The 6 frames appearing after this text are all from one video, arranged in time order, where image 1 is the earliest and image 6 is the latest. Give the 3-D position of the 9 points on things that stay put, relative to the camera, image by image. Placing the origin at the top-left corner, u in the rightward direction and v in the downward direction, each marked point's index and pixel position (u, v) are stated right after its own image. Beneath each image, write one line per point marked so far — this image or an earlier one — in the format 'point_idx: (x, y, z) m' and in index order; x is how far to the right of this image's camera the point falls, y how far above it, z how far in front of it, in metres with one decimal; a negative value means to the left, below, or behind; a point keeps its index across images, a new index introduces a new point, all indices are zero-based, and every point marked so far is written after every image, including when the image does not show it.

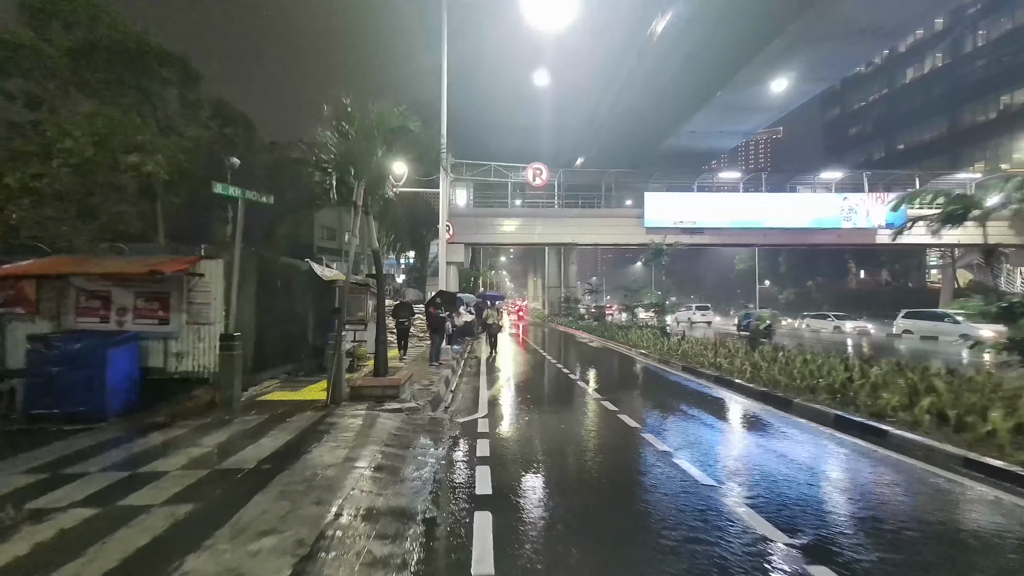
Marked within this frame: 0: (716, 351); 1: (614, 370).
0: (+7.1, -2.2, +15.8) m
1: (+3.9, -3.2, +17.9) m
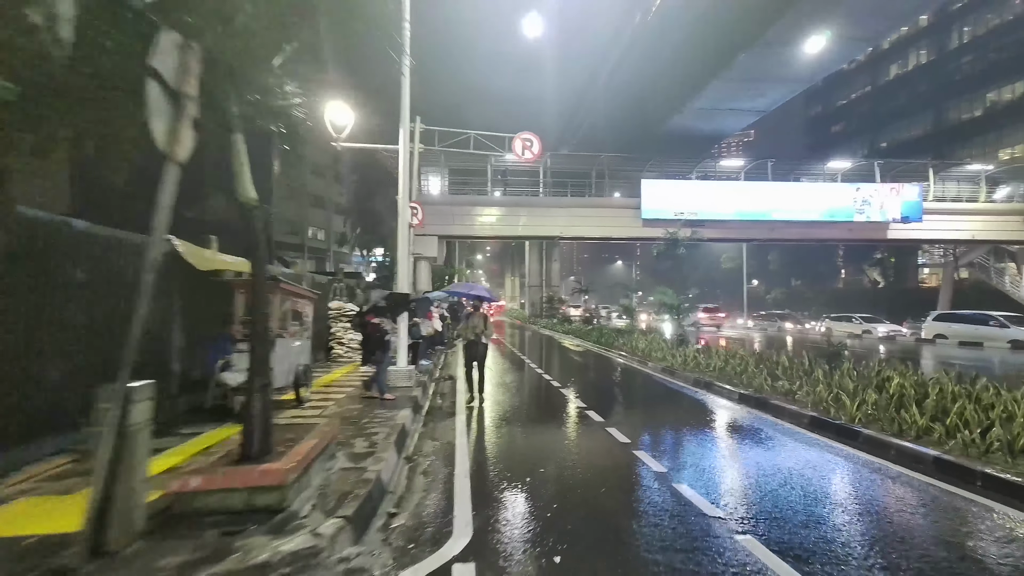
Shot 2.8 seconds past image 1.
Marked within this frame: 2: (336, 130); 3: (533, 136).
0: (+6.8, -2.1, +12.1) m
1: (+3.5, -3.1, +14.1) m
2: (-3.9, +3.5, +10.1) m
3: (+0.8, +5.8, +17.3) m
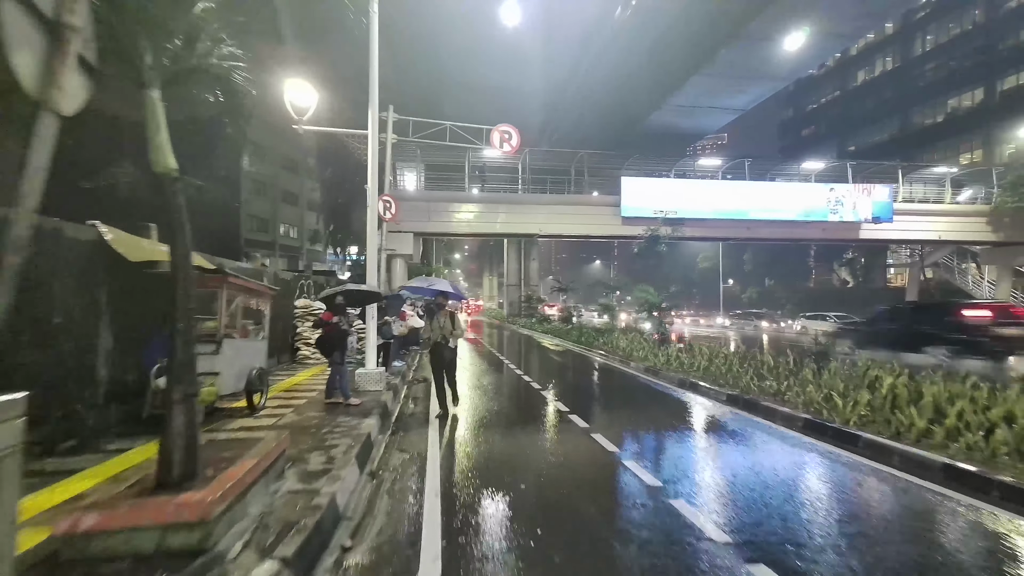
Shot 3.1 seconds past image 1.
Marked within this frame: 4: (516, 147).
0: (+6.2, -2.0, +11.8) m
1: (+2.8, -3.0, +13.6) m
2: (-4.4, +3.6, +9.3) m
3: (0.0, +5.8, +16.7) m
4: (+0.1, +5.2, +16.9) m
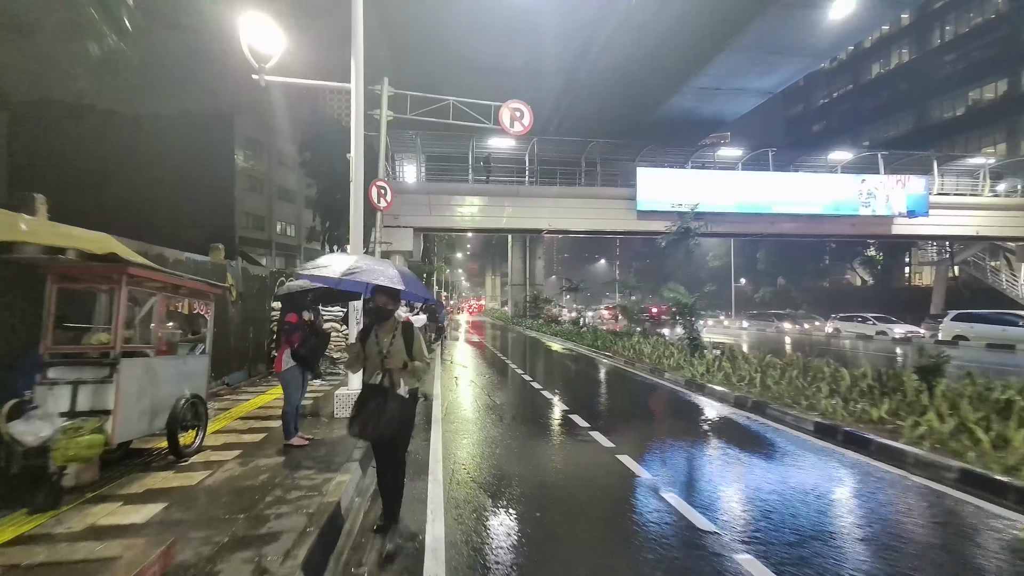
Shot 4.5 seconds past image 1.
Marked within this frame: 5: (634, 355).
0: (+6.6, -2.0, +9.8) m
1: (+3.2, -3.0, +11.6) m
2: (-4.0, +3.6, +7.3) m
3: (+0.4, +5.9, +14.7) m
4: (+0.5, +5.2, +14.9) m
5: (+5.0, -2.7, +18.8) m
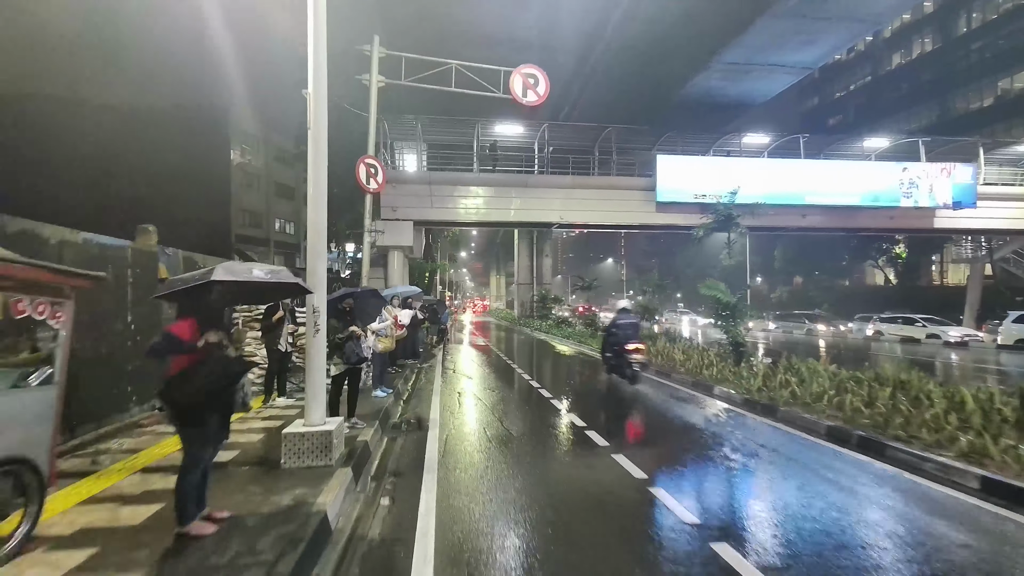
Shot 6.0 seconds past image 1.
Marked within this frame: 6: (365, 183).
0: (+6.9, -1.9, +7.6) m
1: (+3.5, -2.9, +9.4) m
2: (-3.7, +3.7, +5.2) m
3: (+0.7, +6.0, +12.6) m
4: (+0.9, +5.3, +12.7) m
5: (+5.4, -2.6, +16.6) m
6: (-3.7, +2.6, +11.6) m
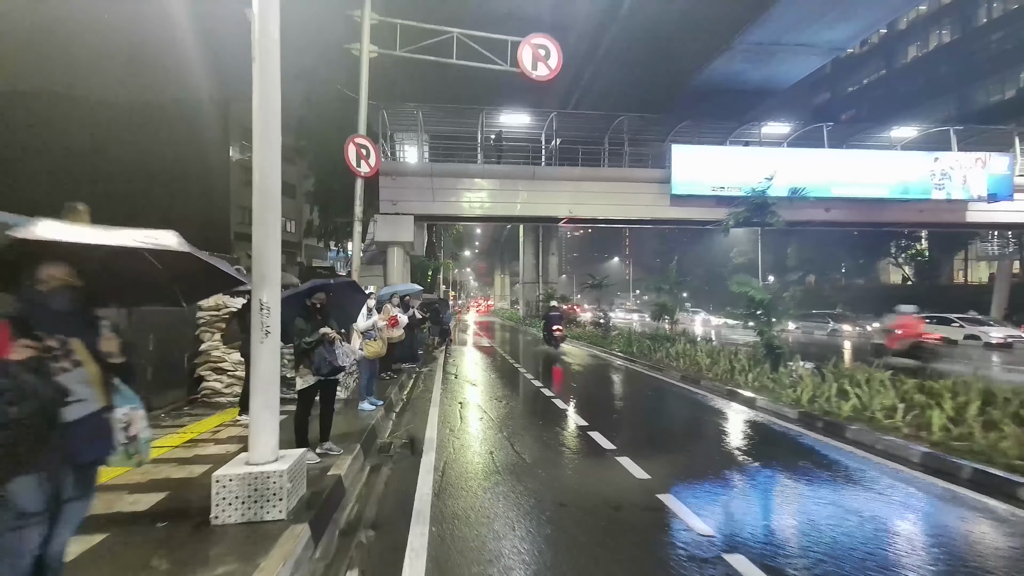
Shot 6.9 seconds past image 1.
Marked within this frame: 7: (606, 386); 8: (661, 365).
0: (+7.0, -1.8, +6.2) m
1: (+3.7, -2.8, +8.1) m
2: (-3.6, +3.8, +3.9) m
3: (+0.9, +6.1, +11.2) m
4: (+1.1, +5.4, +11.4) m
5: (+5.6, -2.5, +15.2) m
6: (-3.5, +2.7, +10.3) m
7: (+3.0, -3.1, +13.2) m
8: (+5.2, -2.7, +16.1) m
